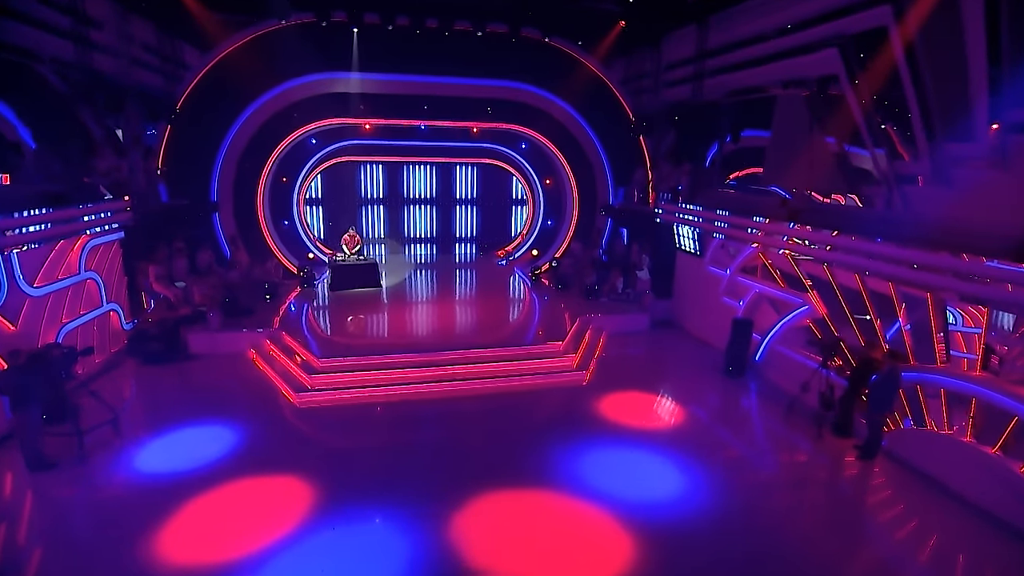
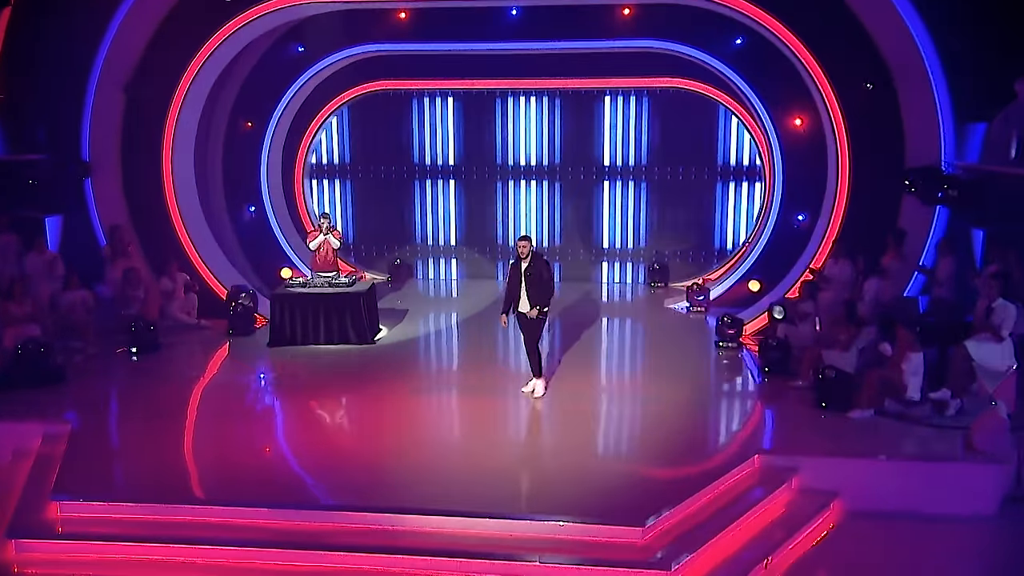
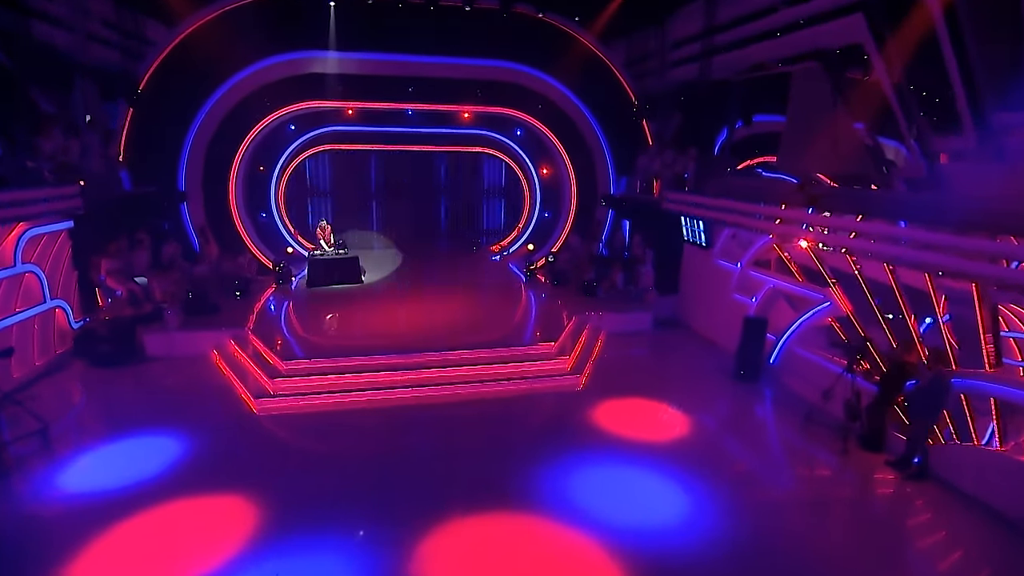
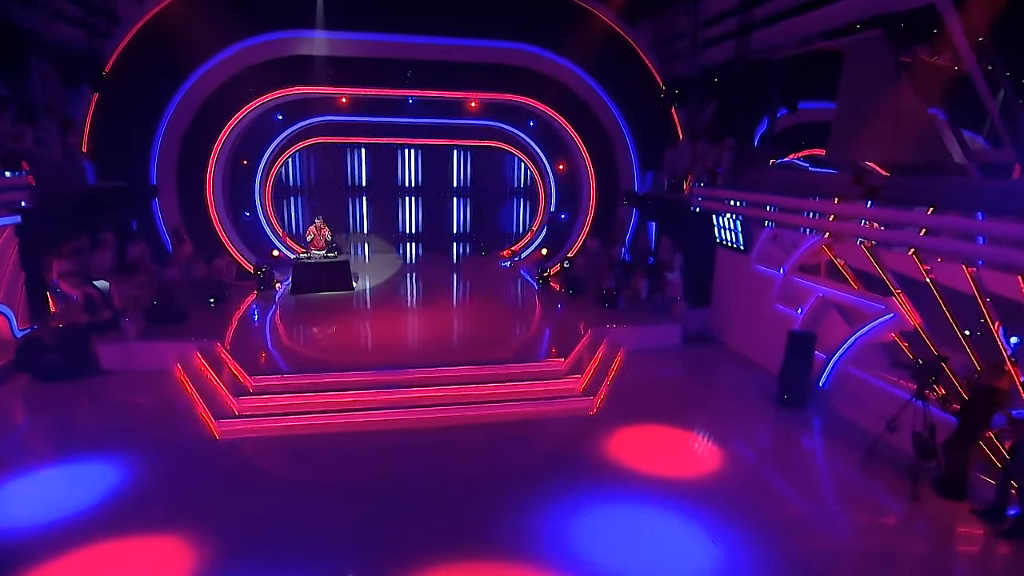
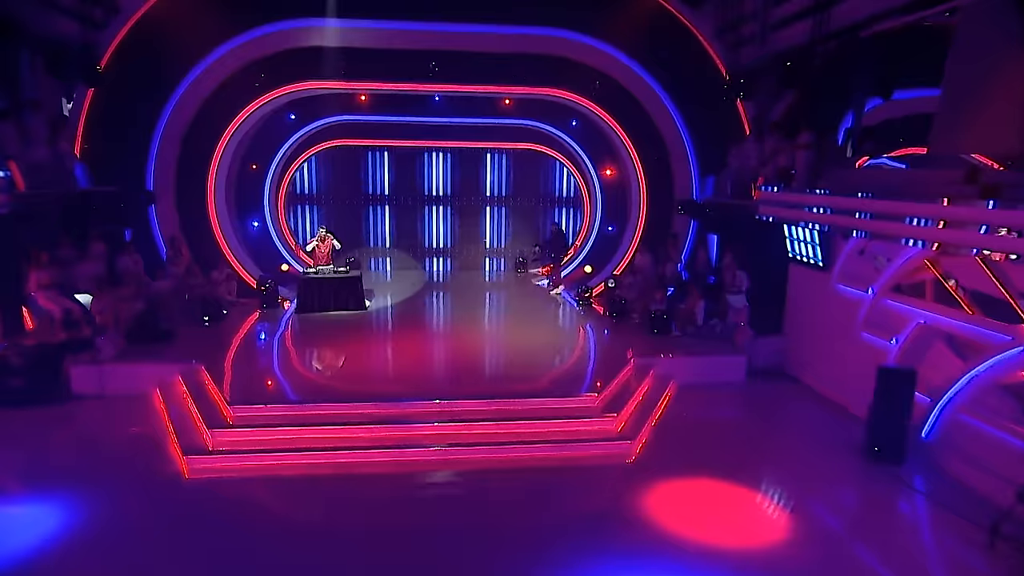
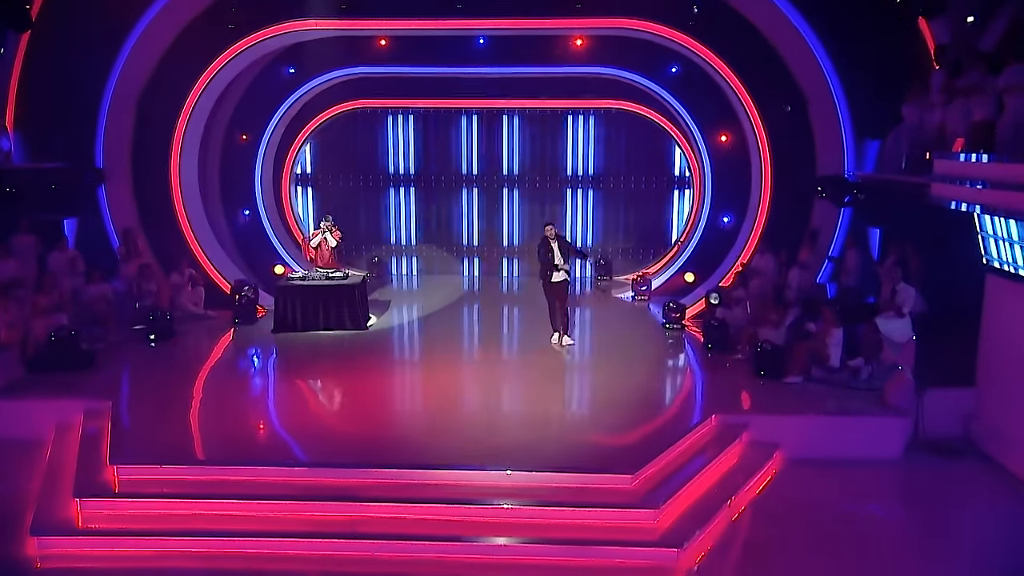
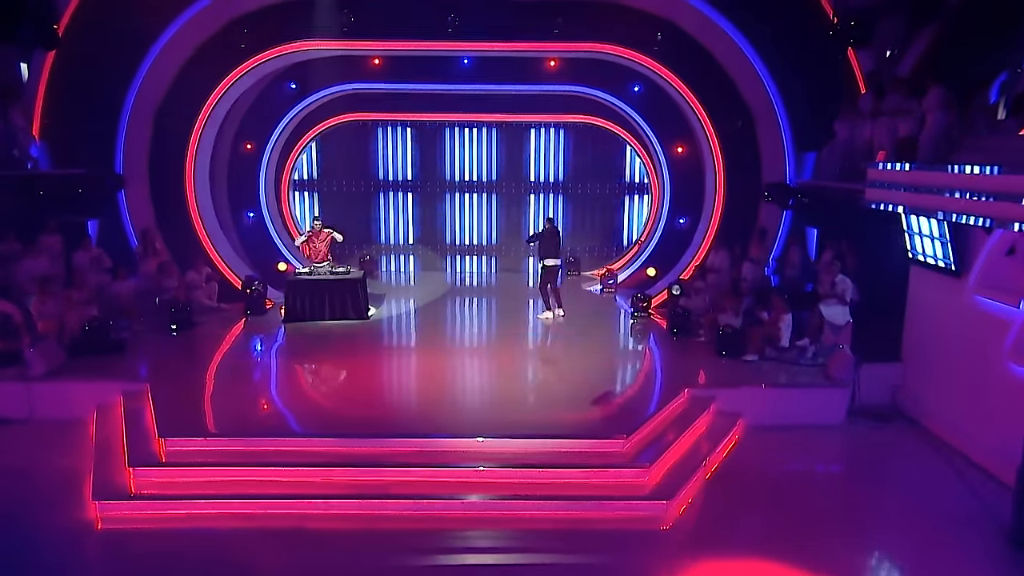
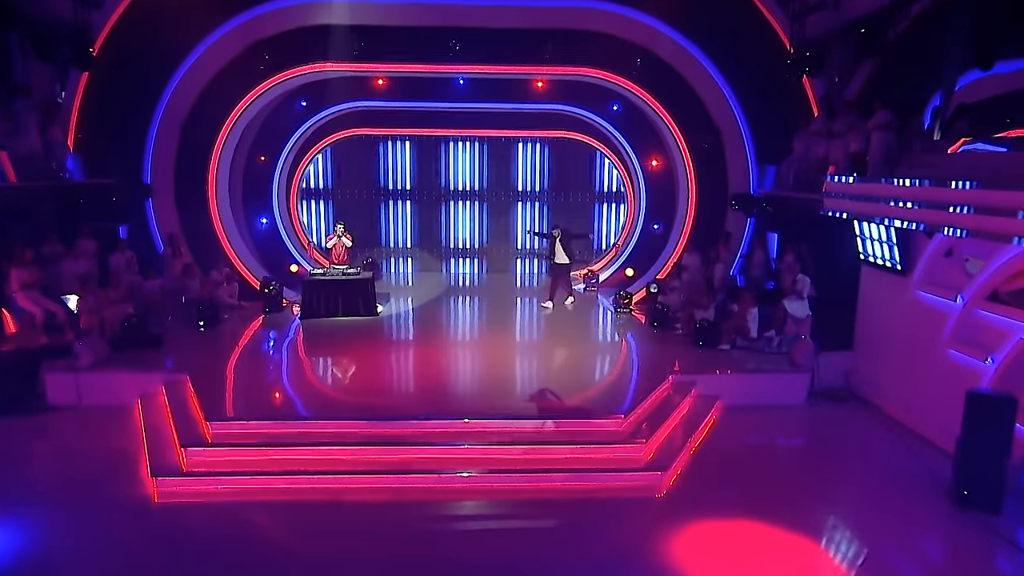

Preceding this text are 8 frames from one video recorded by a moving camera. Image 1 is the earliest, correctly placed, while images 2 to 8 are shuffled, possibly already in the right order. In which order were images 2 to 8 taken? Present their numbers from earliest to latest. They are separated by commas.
3, 4, 5, 8, 7, 6, 2
